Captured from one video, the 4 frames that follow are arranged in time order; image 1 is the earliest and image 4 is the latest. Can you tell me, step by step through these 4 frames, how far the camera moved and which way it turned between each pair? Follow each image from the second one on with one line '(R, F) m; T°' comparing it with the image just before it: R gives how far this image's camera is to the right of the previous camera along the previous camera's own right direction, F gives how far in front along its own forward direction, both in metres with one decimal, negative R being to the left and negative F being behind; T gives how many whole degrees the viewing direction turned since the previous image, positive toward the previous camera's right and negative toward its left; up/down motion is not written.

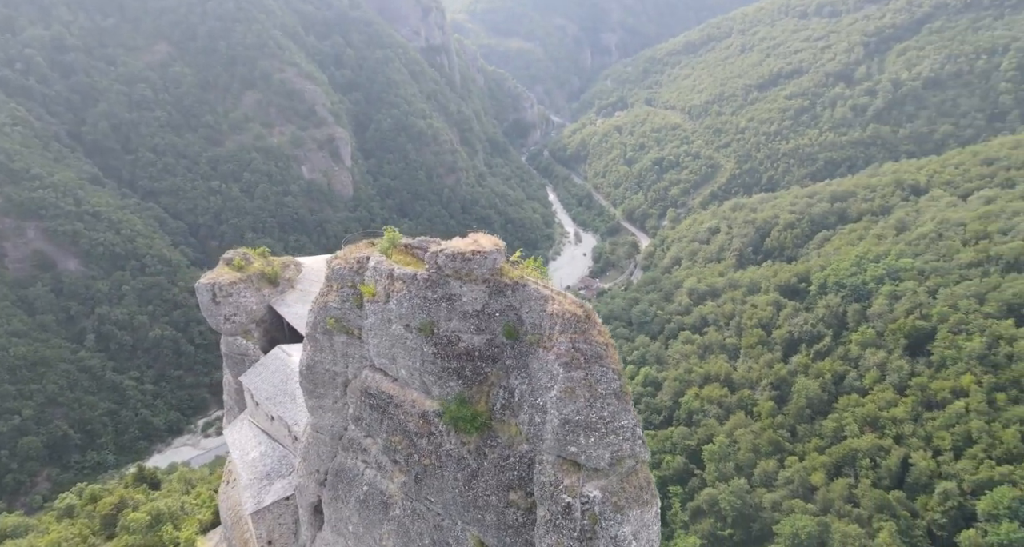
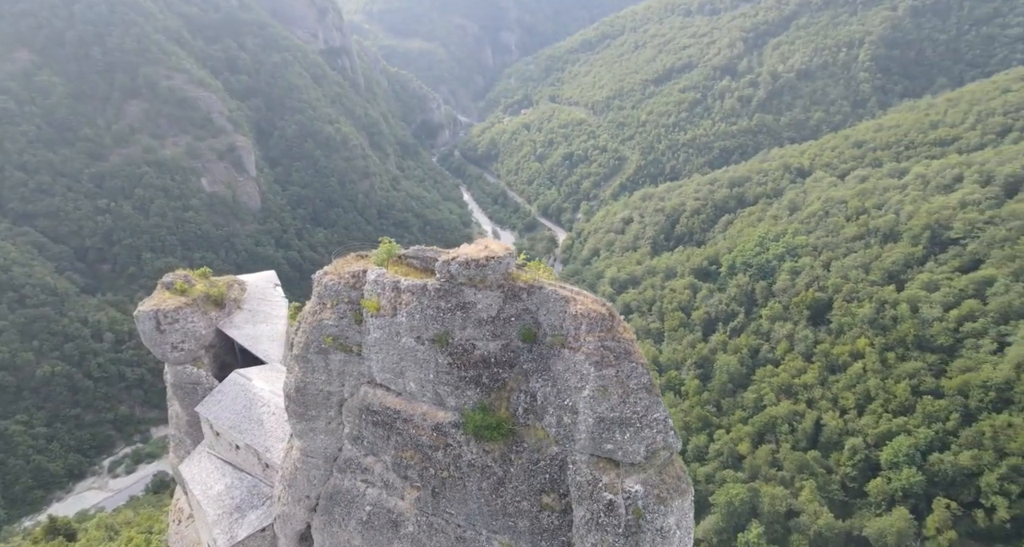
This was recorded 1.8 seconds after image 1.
(-0.5, 0.0) m; +8°
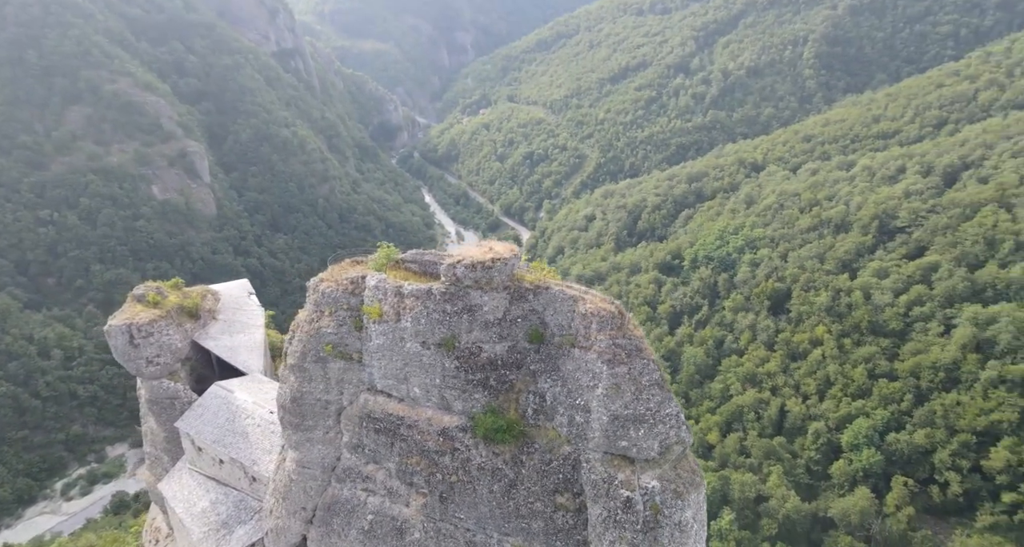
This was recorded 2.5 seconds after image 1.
(-0.2, 0.0) m; +3°
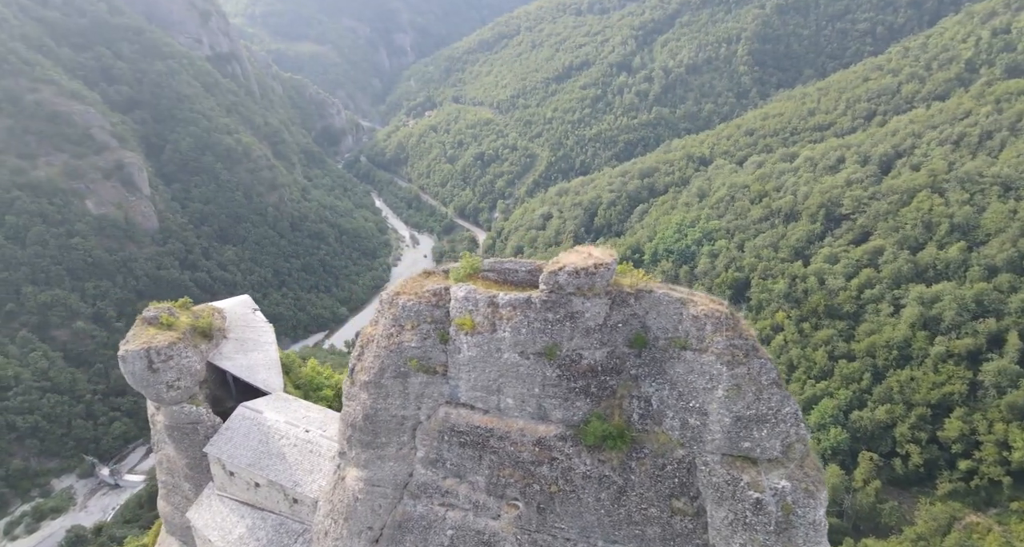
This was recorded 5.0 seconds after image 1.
(-0.8, 0.0) m; +4°
